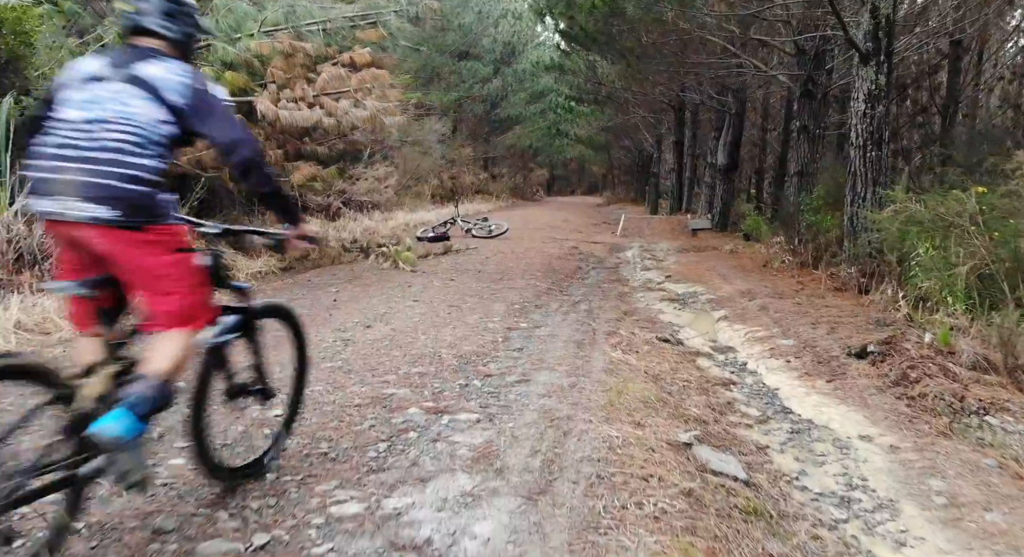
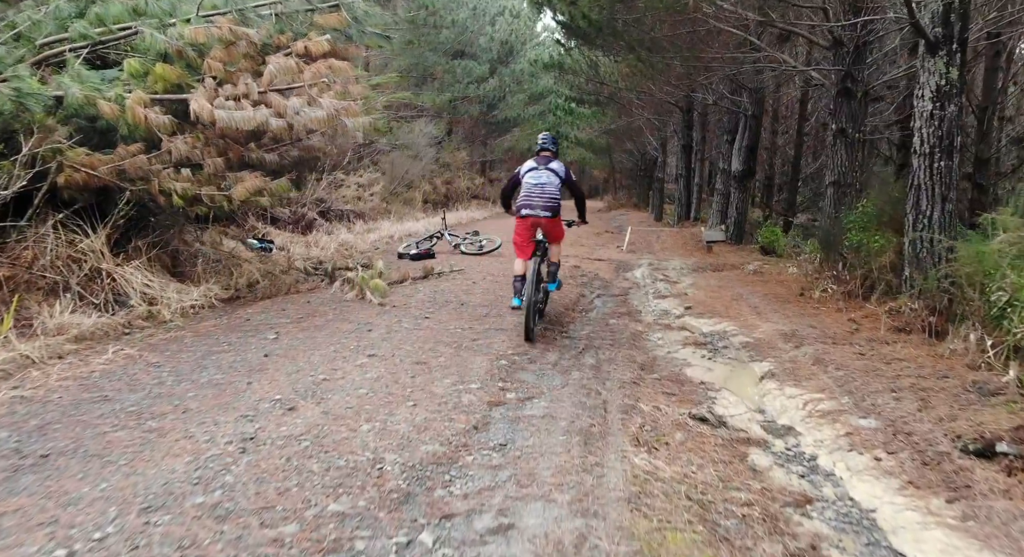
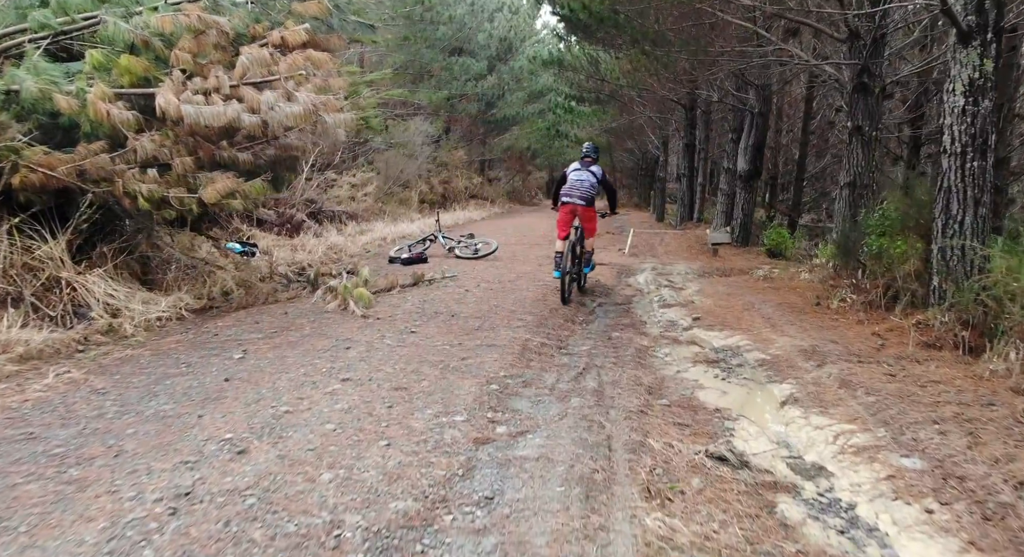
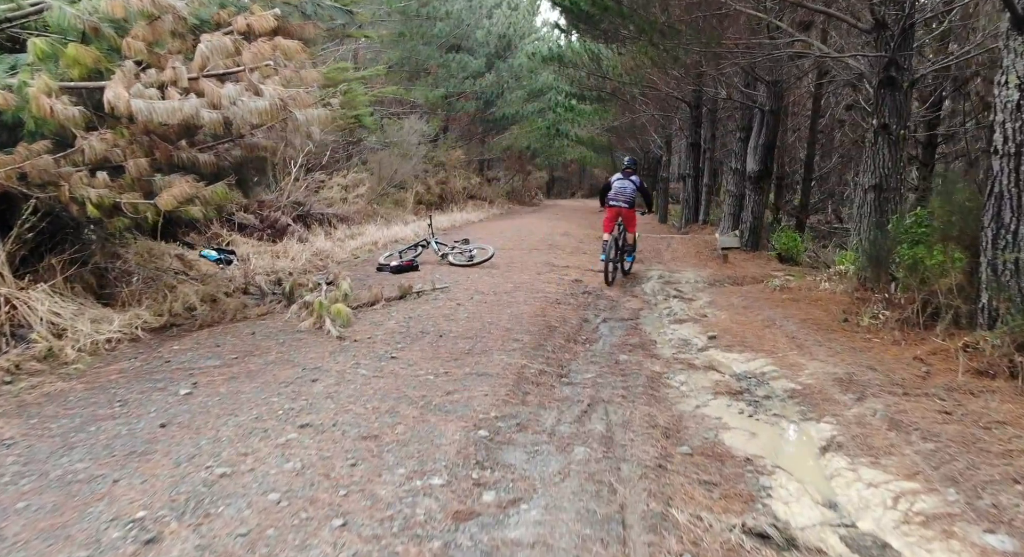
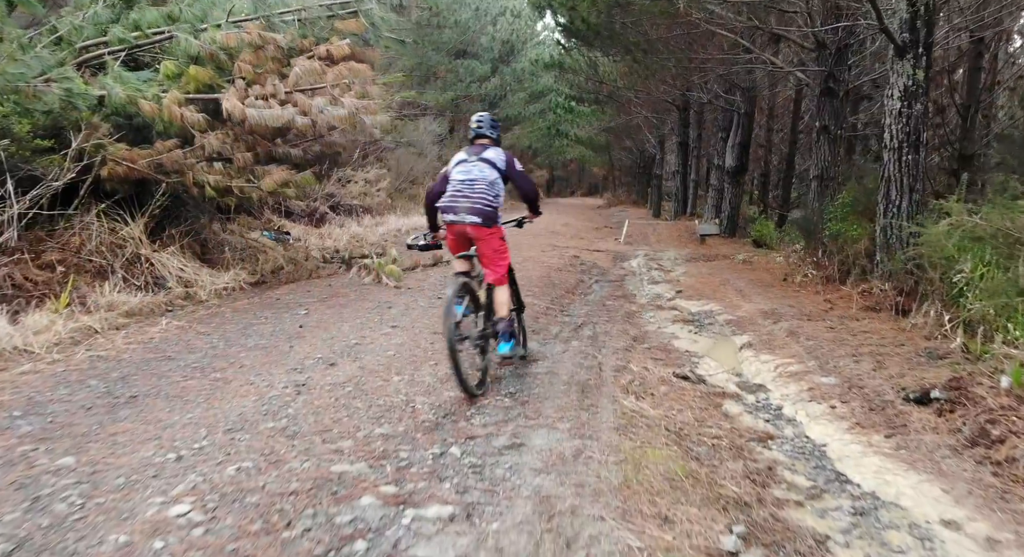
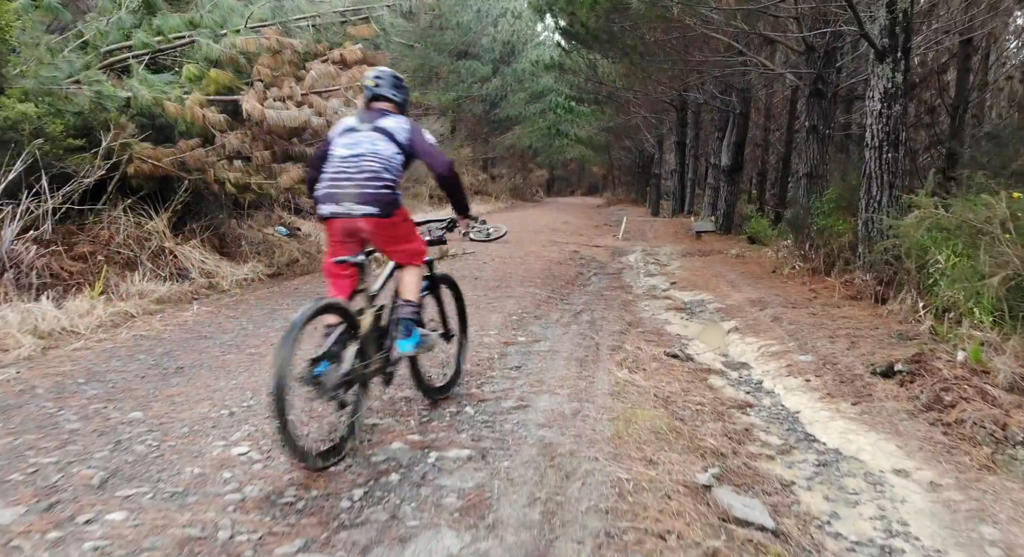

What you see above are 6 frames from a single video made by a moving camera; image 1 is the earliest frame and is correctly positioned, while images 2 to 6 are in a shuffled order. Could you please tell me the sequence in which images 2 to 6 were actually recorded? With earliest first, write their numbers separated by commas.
6, 5, 2, 3, 4
